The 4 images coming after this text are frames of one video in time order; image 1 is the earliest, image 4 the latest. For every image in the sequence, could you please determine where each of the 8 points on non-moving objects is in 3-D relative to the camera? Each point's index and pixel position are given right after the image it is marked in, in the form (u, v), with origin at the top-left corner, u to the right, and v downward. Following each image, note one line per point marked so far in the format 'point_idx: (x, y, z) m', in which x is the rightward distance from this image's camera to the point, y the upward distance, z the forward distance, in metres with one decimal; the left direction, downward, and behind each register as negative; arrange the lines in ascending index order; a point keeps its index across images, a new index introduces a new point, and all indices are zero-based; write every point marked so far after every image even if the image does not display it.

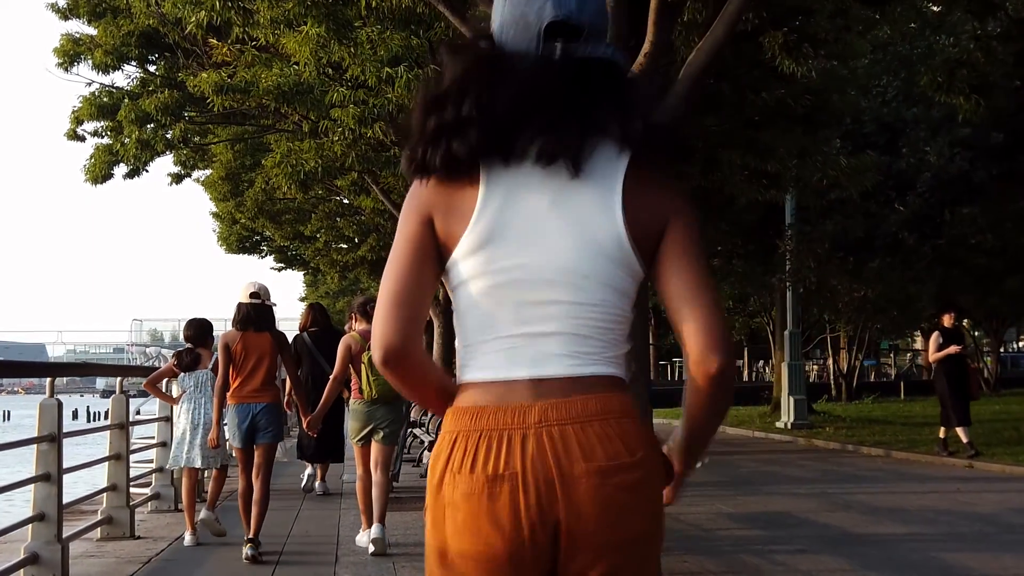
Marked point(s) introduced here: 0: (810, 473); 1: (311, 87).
0: (+3.7, -2.3, +14.2) m
1: (-1.8, +1.8, +10.3) m
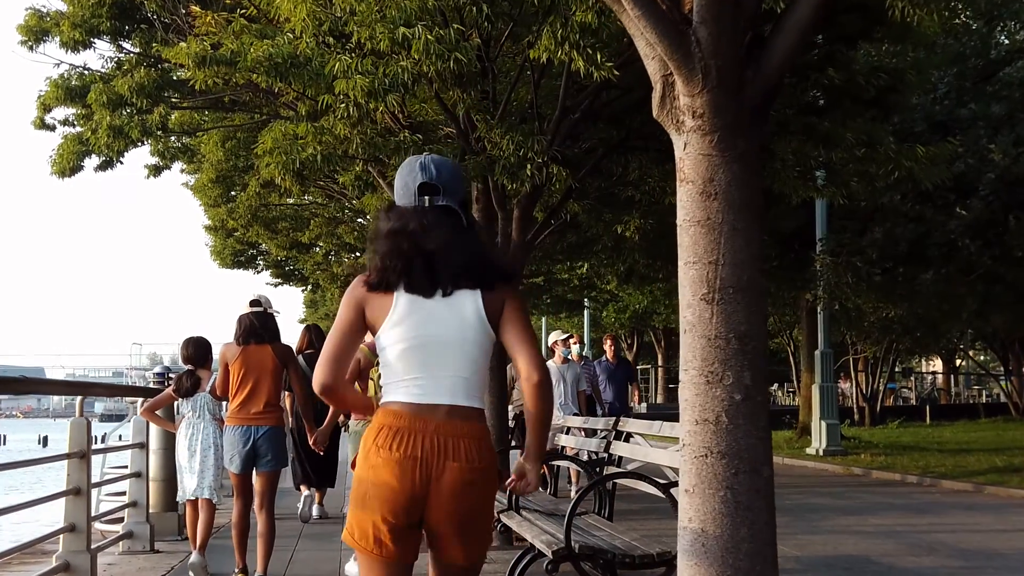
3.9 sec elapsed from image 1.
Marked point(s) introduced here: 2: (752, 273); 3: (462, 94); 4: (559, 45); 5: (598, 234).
0: (+4.0, -2.4, +12.7) m
1: (-1.6, +1.8, +8.8) m
2: (+0.9, +0.1, +4.0) m
3: (-0.4, +1.6, +9.1) m
4: (+0.3, +1.6, +7.3) m
5: (+1.2, +0.7, +15.6) m
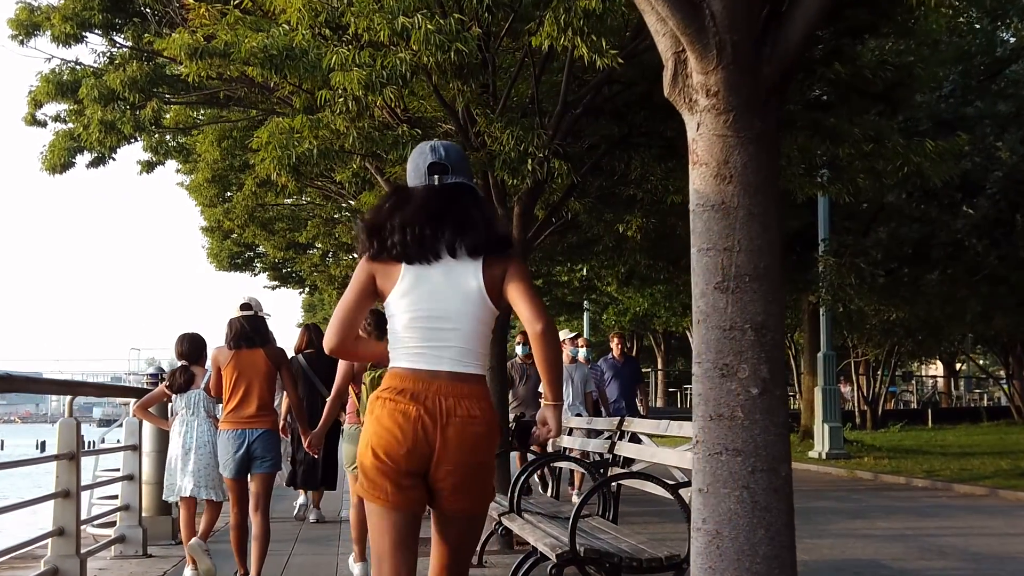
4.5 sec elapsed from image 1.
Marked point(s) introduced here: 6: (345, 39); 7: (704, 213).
0: (+4.0, -2.4, +12.4) m
1: (-1.6, +1.8, +8.6) m
2: (+0.9, +0.1, +3.8) m
3: (-0.4, +1.6, +8.8) m
4: (+0.3, +1.6, +7.1) m
5: (+1.2, +0.7, +15.4) m
6: (-1.3, +1.9, +8.6) m
7: (+0.7, +0.3, +3.9) m
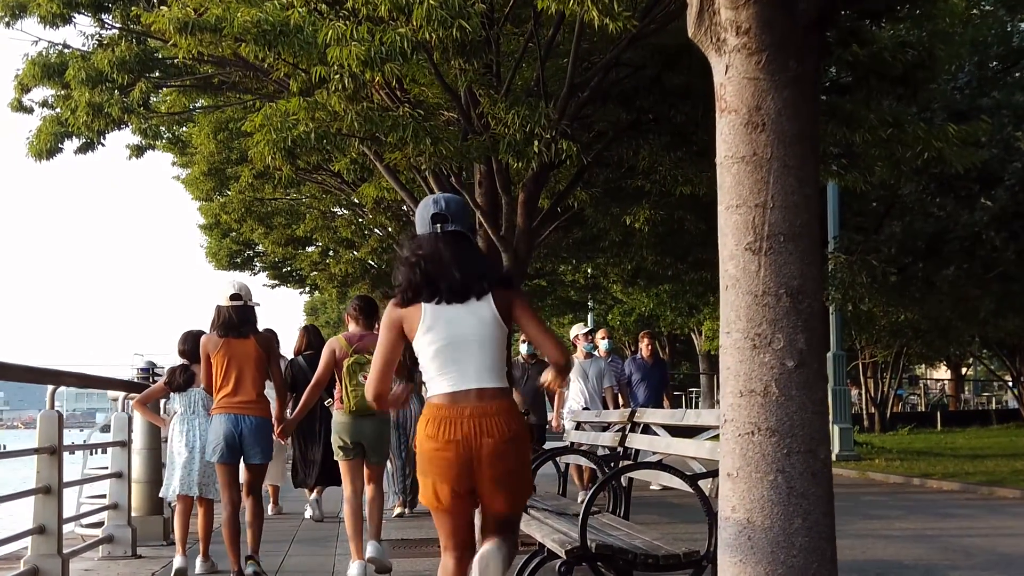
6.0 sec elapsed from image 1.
0: (+4.0, -2.4, +12.0) m
1: (-1.6, +1.9, +8.2) m
2: (+0.9, +0.2, +3.4) m
3: (-0.4, +1.7, +8.5) m
4: (+0.3, +1.7, +6.7) m
5: (+1.2, +0.8, +15.0) m
6: (-1.2, +2.0, +8.2) m
7: (+0.7, +0.4, +3.5) m
